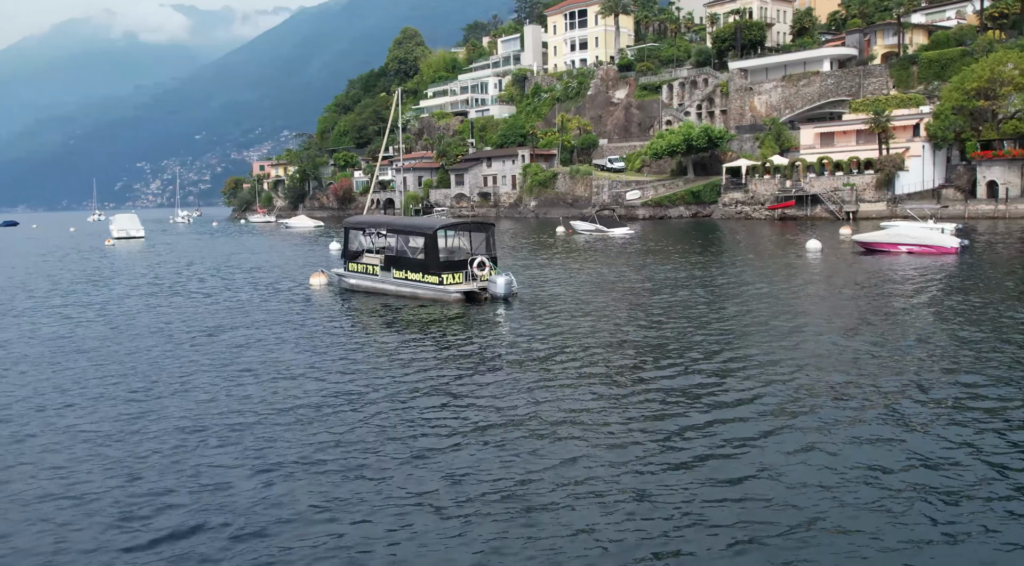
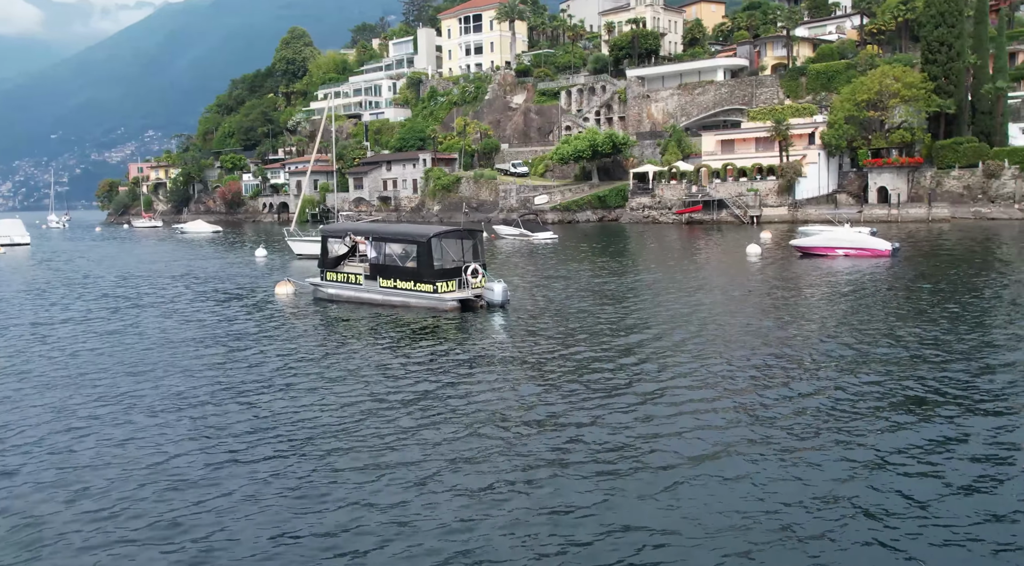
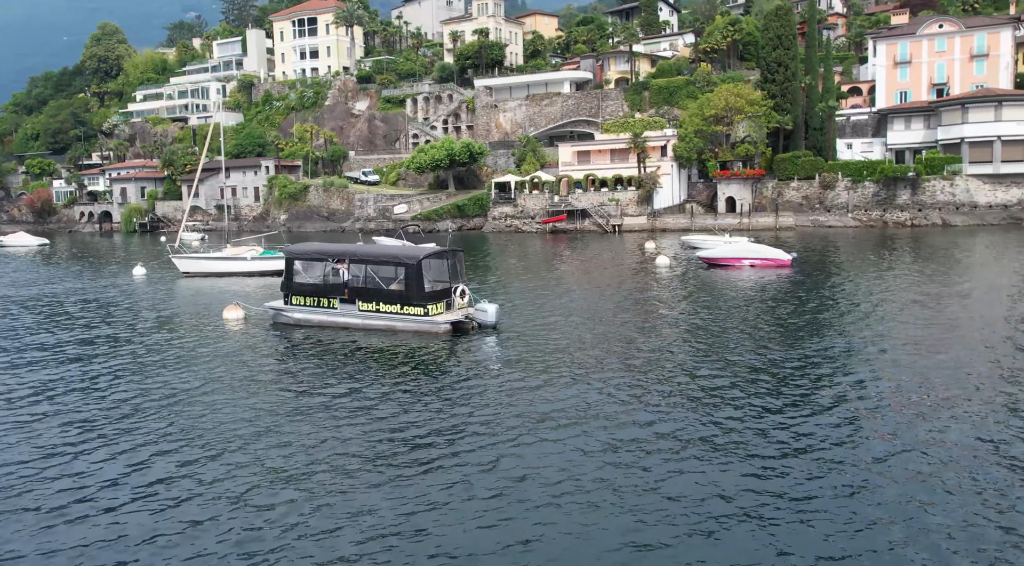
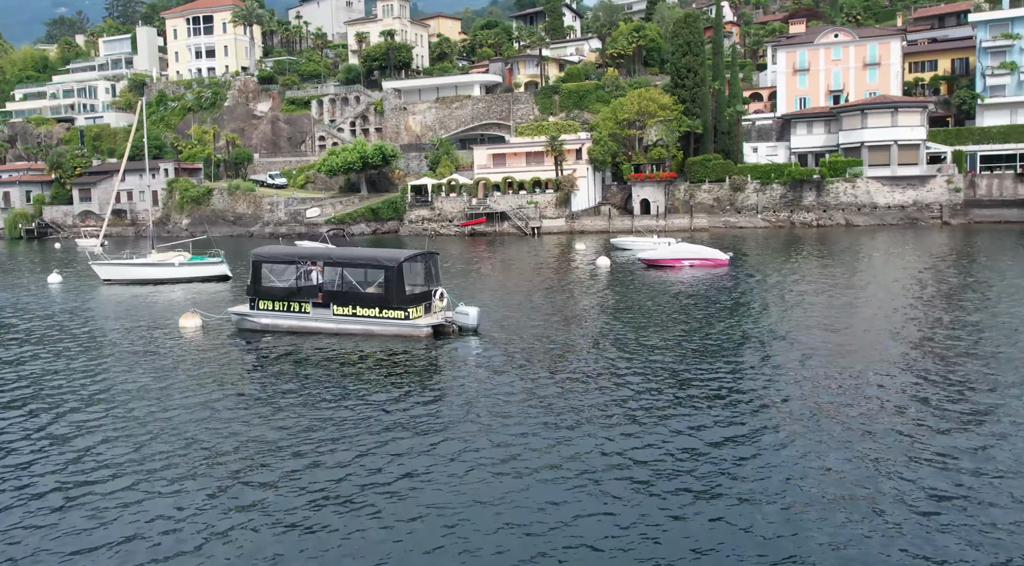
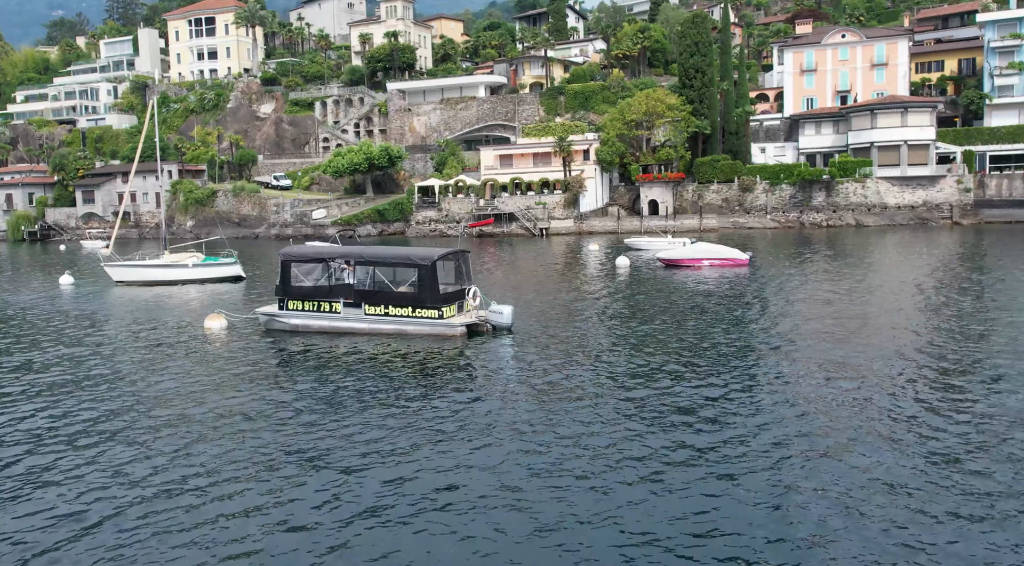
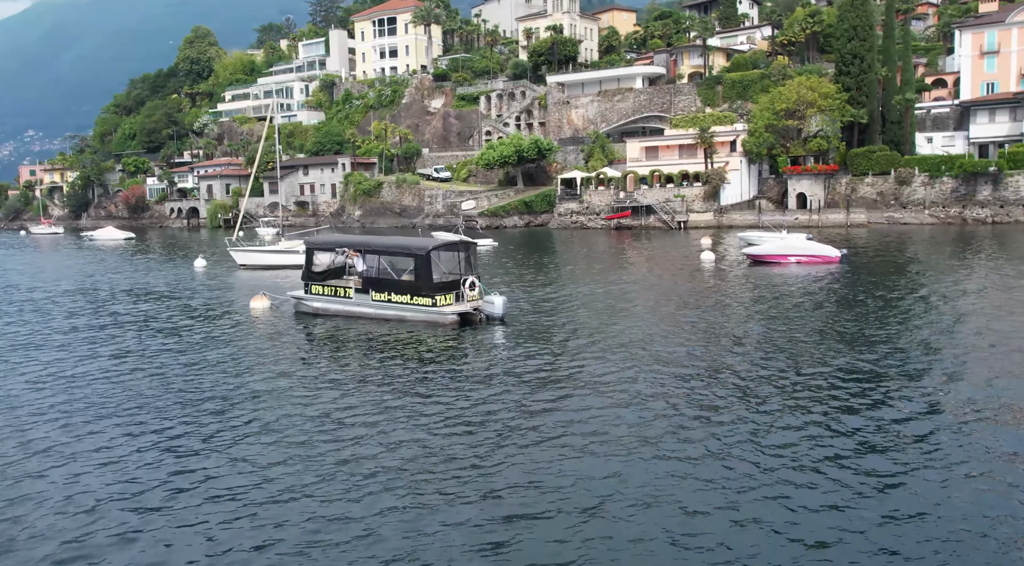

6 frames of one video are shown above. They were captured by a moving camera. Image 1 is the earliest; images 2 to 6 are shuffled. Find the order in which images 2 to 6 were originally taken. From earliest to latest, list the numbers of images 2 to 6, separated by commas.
2, 6, 3, 4, 5
